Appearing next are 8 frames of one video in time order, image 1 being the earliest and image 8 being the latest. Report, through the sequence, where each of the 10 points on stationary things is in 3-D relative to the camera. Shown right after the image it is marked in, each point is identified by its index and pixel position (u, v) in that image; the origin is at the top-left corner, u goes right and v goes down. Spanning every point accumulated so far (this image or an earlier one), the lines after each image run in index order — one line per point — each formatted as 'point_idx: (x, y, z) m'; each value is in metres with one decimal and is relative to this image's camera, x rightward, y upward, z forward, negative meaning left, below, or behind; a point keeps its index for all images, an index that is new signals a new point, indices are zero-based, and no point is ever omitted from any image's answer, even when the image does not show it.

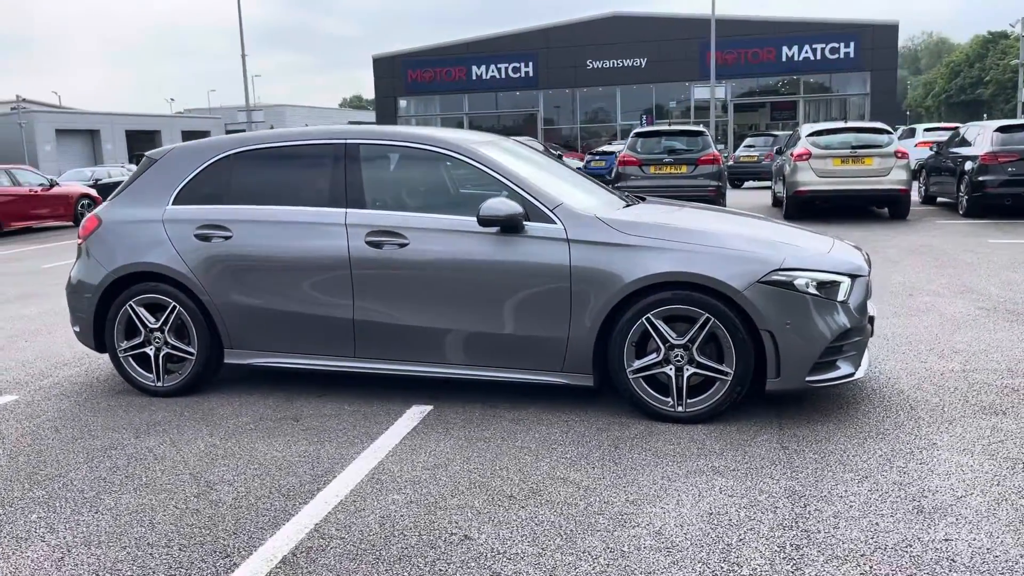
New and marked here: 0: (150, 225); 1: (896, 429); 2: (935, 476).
0: (-2.1, +0.4, +4.9) m
1: (+1.8, -0.7, +4.1) m
2: (+1.7, -0.8, +3.5) m
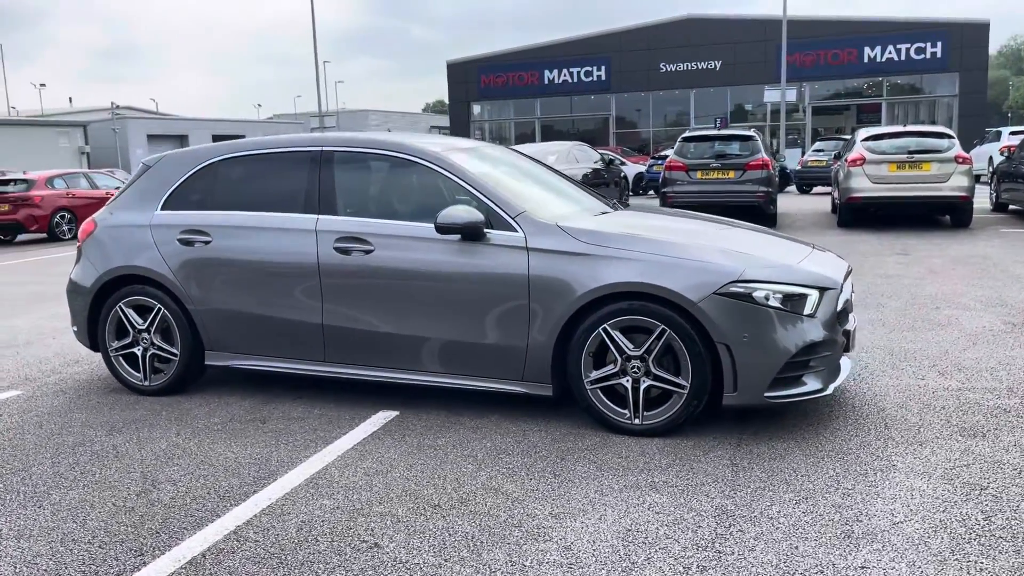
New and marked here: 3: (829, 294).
0: (-2.2, +0.3, +5.1) m
1: (+1.6, -0.7, +3.9) m
2: (+1.4, -0.8, +3.3) m
3: (+1.5, 0.0, +4.1) m
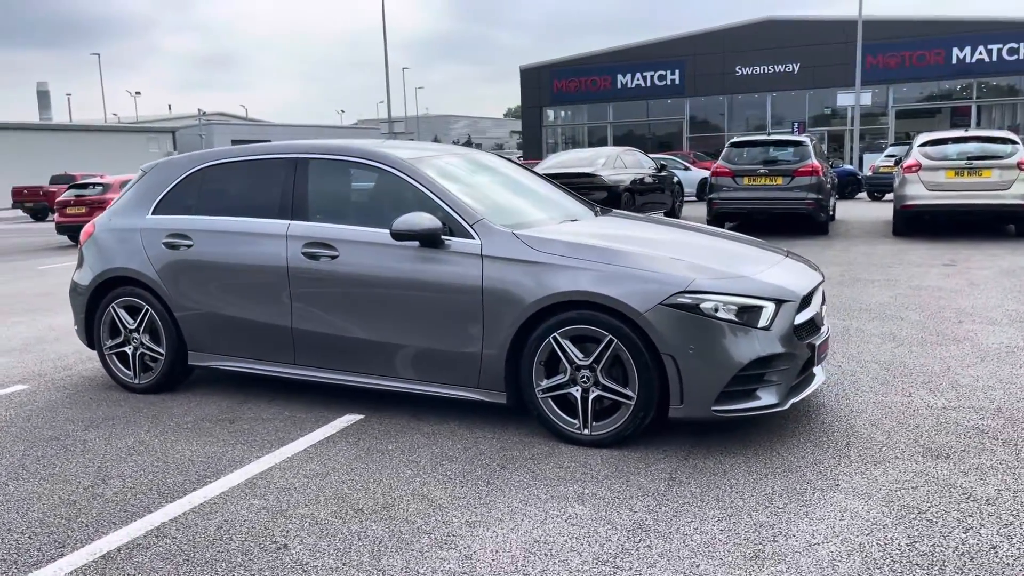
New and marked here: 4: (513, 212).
0: (-2.3, +0.3, +5.3) m
1: (+1.3, -0.8, +3.8) m
2: (+1.1, -0.9, +3.2) m
3: (+1.3, -0.1, +4.0) m
4: (-0.1, +0.5, +4.9) m
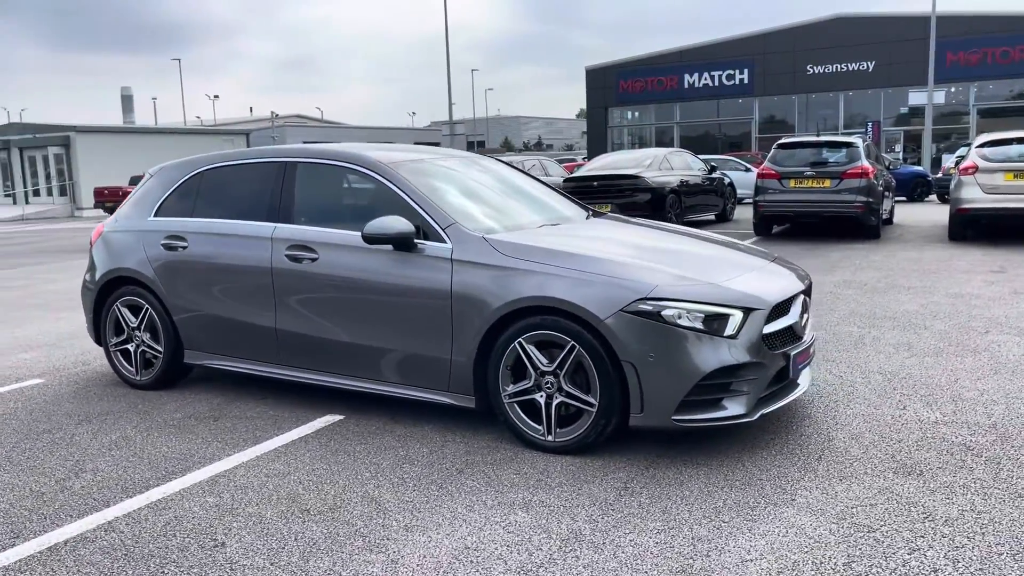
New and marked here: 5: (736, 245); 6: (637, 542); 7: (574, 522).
0: (-2.4, +0.3, +5.5) m
1: (+1.1, -0.8, +3.7) m
2: (+0.8, -0.9, +3.1) m
3: (+1.1, -0.1, +3.9) m
4: (-0.2, +0.5, +4.9) m
5: (+1.3, +0.2, +5.1) m
6: (+0.4, -0.9, +3.1) m
7: (+0.2, -0.9, +3.3) m
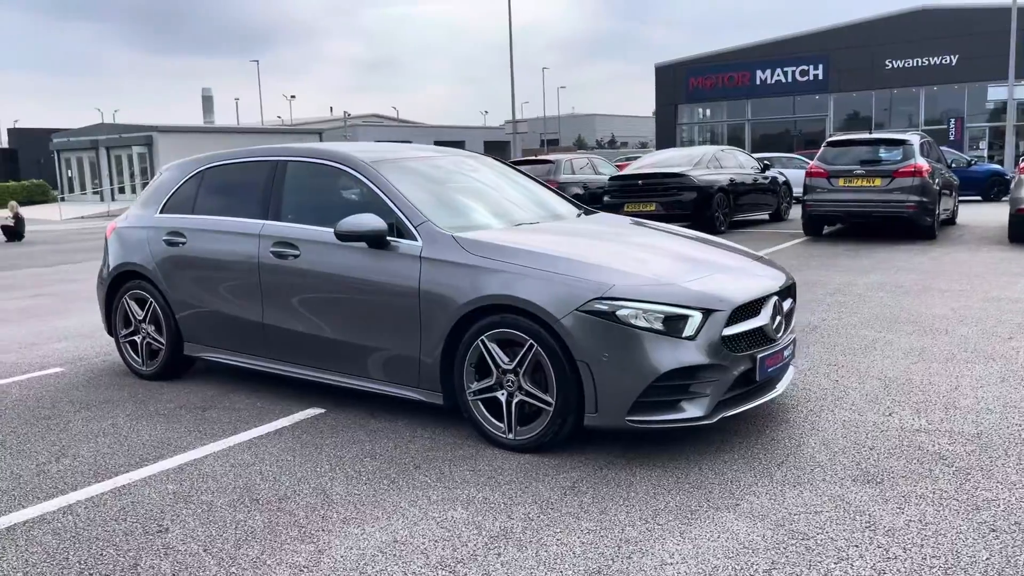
0: (-2.4, +0.4, +5.7) m
1: (+0.9, -0.8, +3.6) m
2: (+0.6, -0.9, +3.1) m
3: (+0.9, -0.1, +3.8) m
4: (-0.3, +0.5, +5.0) m
5: (+1.2, +0.2, +5.0) m
6: (+0.2, -0.9, +3.1) m
7: (0.0, -0.9, +3.3) m
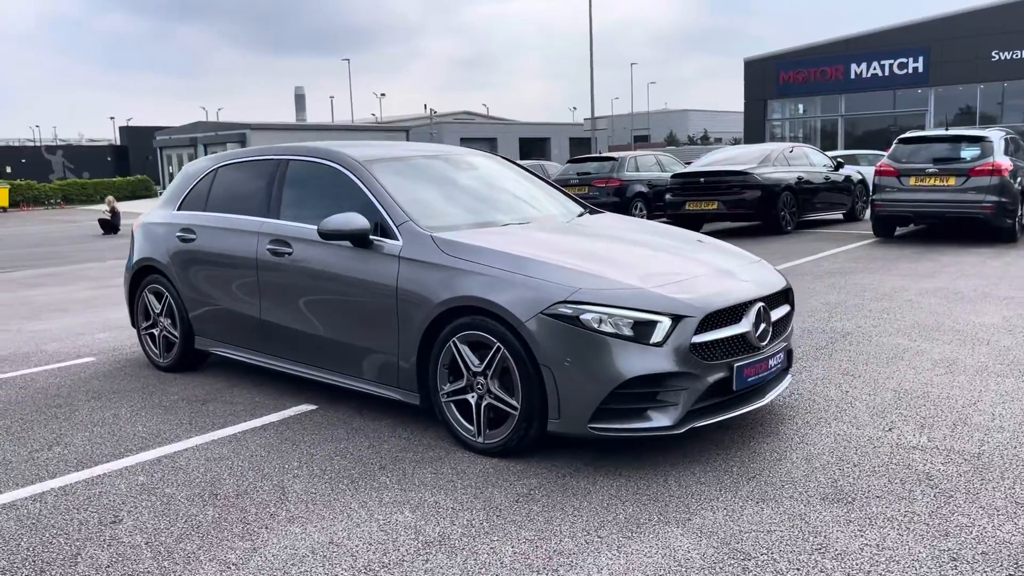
0: (-2.4, +0.4, +5.9) m
1: (+0.7, -0.8, +3.5) m
2: (+0.3, -0.9, +3.0) m
3: (+0.8, -0.1, +3.7) m
4: (-0.3, +0.5, +4.9) m
5: (+1.2, +0.2, +4.8) m
6: (-0.1, -0.9, +3.0) m
7: (-0.2, -0.9, +3.2) m
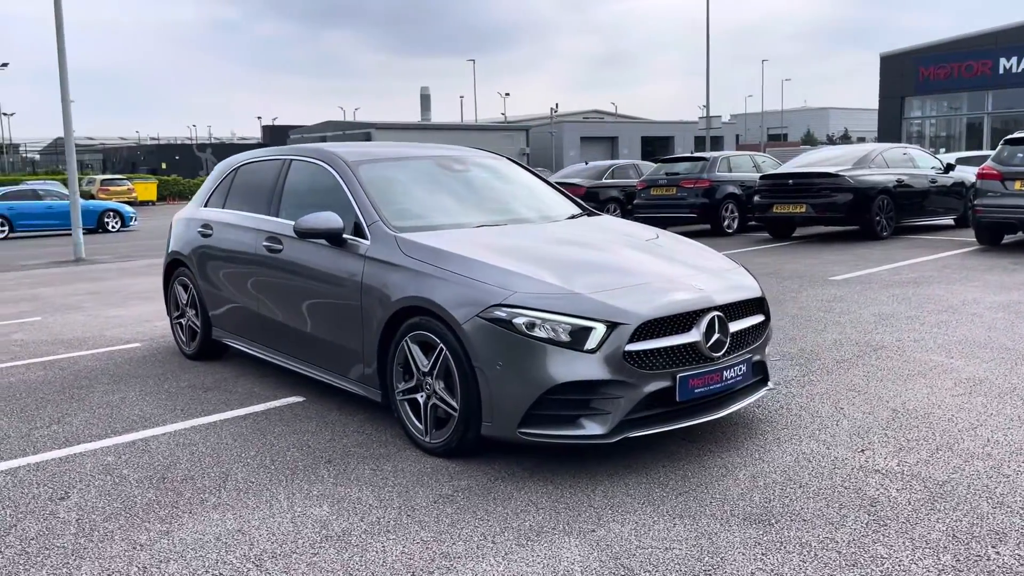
0: (-2.3, +0.5, +6.2) m
1: (+0.3, -0.9, +3.4) m
2: (-0.1, -0.9, +3.0) m
3: (+0.5, -0.2, +3.6) m
4: (-0.4, +0.5, +5.0) m
5: (+1.0, +0.2, +4.6) m
6: (-0.4, -0.9, +3.1) m
7: (-0.6, -0.9, +3.3) m
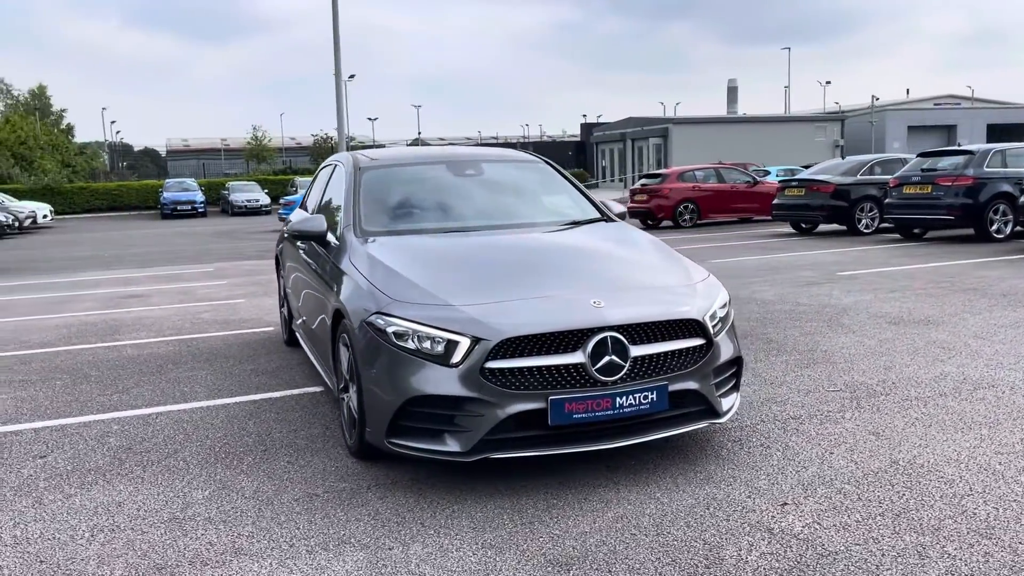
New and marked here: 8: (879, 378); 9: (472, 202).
0: (-1.8, +0.5, +6.9) m
1: (-0.3, -0.9, +3.3) m
2: (-0.8, -1.0, +3.1) m
3: (-0.1, -0.2, +3.5) m
4: (-0.4, +0.5, +5.0) m
5: (+0.8, +0.1, +4.2) m
6: (-1.2, -0.9, +3.3) m
7: (-1.2, -0.9, +3.6) m
8: (+2.3, -0.6, +5.4) m
9: (-0.2, +0.5, +5.1) m
